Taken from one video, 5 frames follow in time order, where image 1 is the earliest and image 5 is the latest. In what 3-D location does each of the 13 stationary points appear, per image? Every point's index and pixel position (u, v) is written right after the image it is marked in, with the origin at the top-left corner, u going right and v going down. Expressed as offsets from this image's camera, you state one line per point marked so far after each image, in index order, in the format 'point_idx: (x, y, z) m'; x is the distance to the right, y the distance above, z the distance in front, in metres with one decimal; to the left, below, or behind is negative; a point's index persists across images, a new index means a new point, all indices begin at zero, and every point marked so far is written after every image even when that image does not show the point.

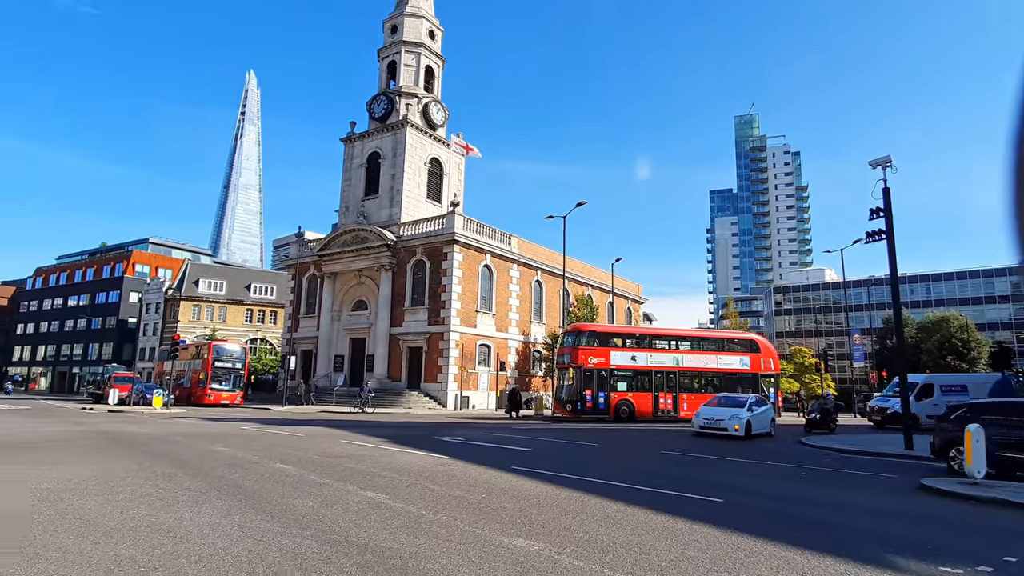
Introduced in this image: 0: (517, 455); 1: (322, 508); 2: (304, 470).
0: (+0.1, -3.7, +13.6) m
1: (-2.4, -2.8, +7.7) m
2: (-3.6, -3.1, +10.4) m
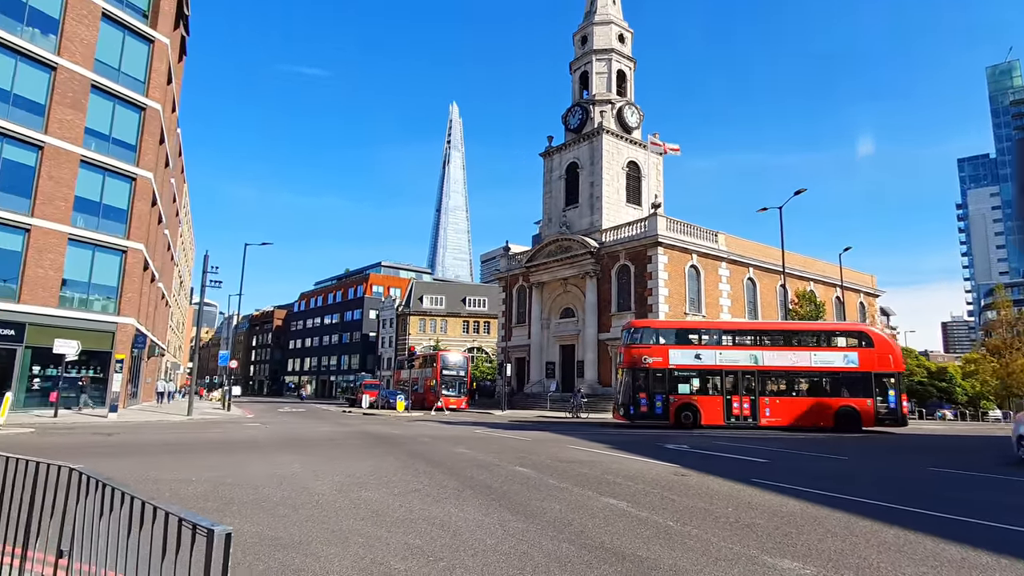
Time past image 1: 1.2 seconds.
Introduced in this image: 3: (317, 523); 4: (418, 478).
0: (+5.1, -3.8, +12.8) m
1: (+0.8, -3.0, +8.0) m
2: (+0.5, -3.3, +10.9) m
3: (-2.3, -2.8, +7.3) m
4: (-1.6, -3.2, +10.2) m
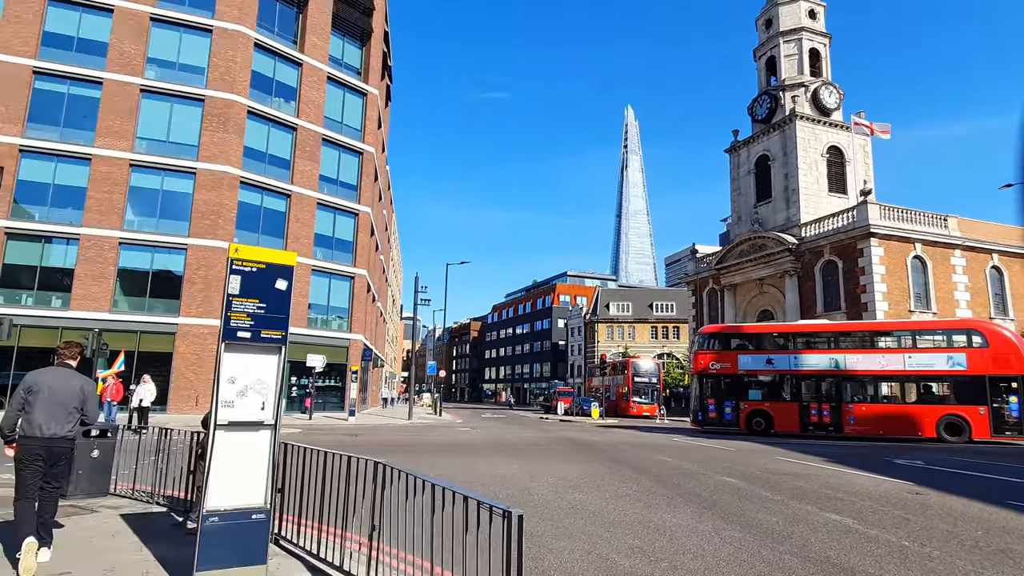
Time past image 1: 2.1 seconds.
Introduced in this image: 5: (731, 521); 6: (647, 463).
0: (+9.2, -3.7, +11.2) m
1: (+3.6, -3.1, +7.9) m
2: (+4.2, -3.5, +10.7) m
3: (+0.4, -3.1, +8.1) m
4: (+2.0, -3.5, +10.7) m
5: (+2.9, -3.1, +8.1) m
6: (+2.9, -3.8, +13.2) m
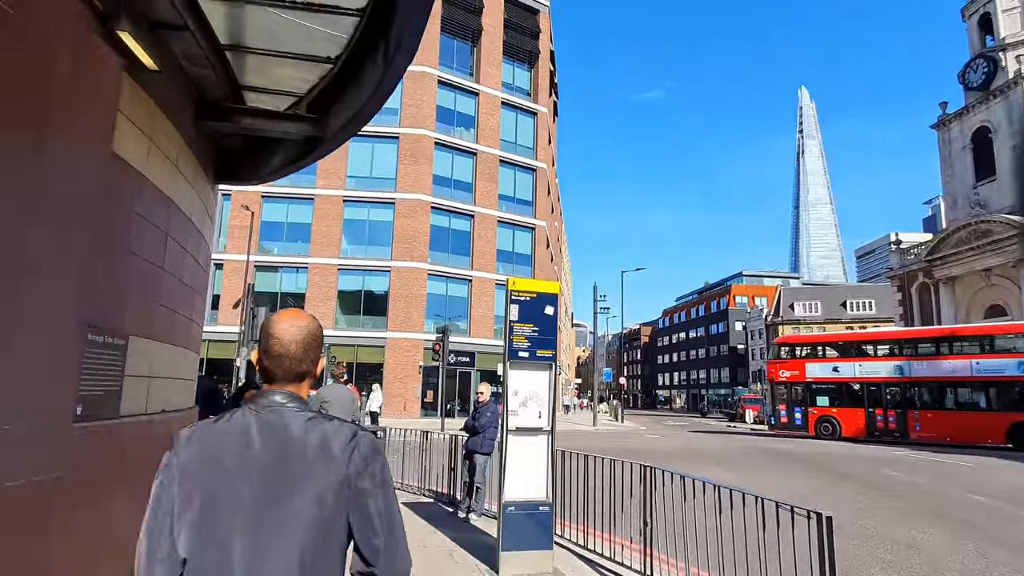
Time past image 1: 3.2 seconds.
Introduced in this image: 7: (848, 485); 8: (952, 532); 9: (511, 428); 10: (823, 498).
0: (+12.8, -3.4, +8.8) m
1: (+6.5, -3.1, +7.1) m
2: (+7.9, -3.4, +9.6) m
3: (+3.5, -3.2, +8.2) m
4: (+5.8, -3.5, +10.2) m
5: (+5.9, -3.1, +7.5) m
6: (+7.4, -3.9, +12.5) m
7: (+6.3, -3.7, +11.3) m
8: (+5.8, -3.2, +8.0) m
9: (0.0, -1.3, +5.7) m
10: (+5.2, -3.5, +10.1) m
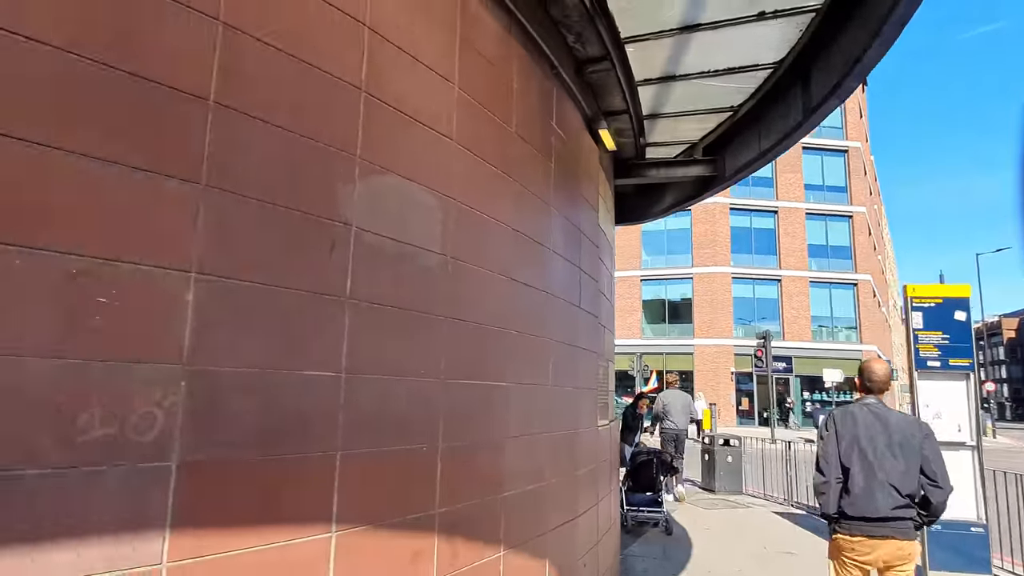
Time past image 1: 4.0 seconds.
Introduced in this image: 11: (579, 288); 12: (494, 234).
0: (+16.7, -2.5, +2.5) m
1: (+10.3, -2.6, +3.8) m
2: (+12.7, -2.9, +5.4) m
3: (+8.1, -3.0, +6.0) m
4: (+11.1, -3.1, +6.9) m
5: (+9.9, -2.7, +4.4) m
6: (+13.5, -3.3, +8.2) m
7: (+12.0, -3.2, +7.7) m
8: (+10.1, -2.8, +4.9) m
9: (+3.7, -1.4, +5.4) m
10: (+10.5, -3.2, +7.1) m
11: (+0.4, 0.0, +3.6) m
12: (-0.1, +0.2, +2.7) m
